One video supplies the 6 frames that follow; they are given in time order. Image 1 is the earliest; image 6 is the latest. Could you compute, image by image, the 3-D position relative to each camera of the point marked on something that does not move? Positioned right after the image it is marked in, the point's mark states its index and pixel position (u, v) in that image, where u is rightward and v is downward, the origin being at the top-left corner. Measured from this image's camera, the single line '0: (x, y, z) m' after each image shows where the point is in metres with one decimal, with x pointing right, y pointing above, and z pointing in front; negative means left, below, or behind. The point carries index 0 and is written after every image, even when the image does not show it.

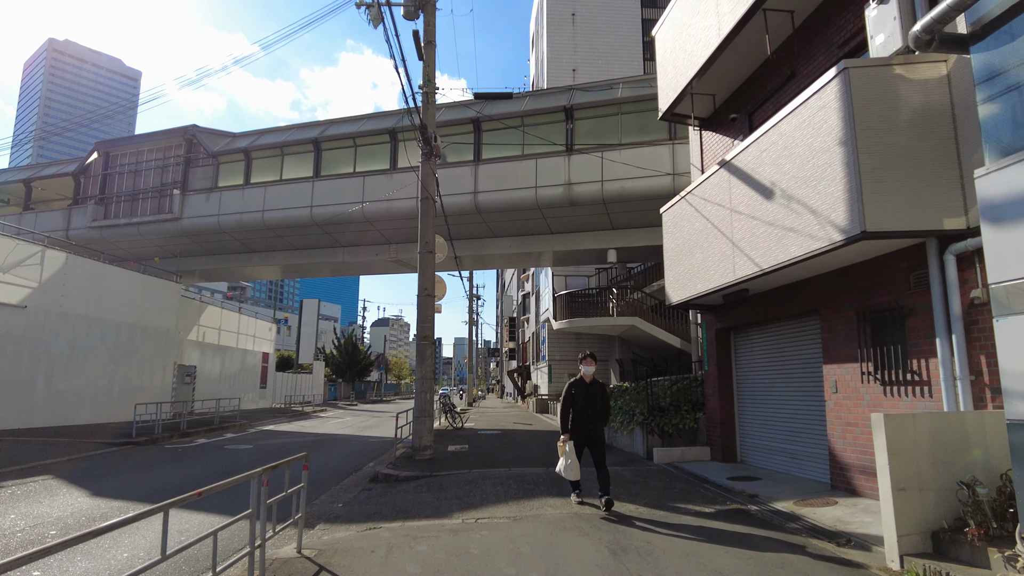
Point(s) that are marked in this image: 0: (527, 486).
0: (+0.2, -2.4, +7.7) m
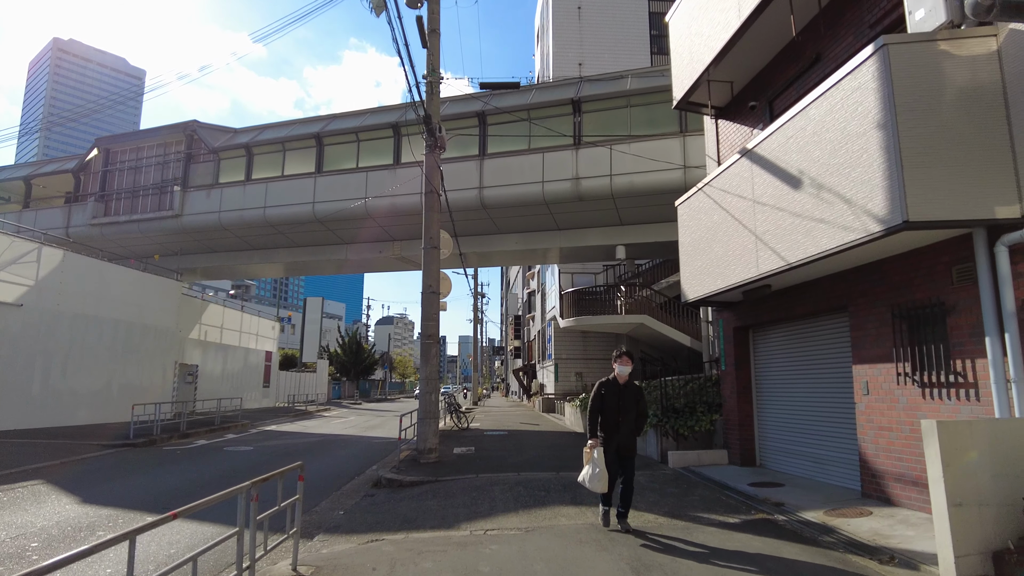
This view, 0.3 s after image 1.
0: (+0.3, -2.4, +7.3) m
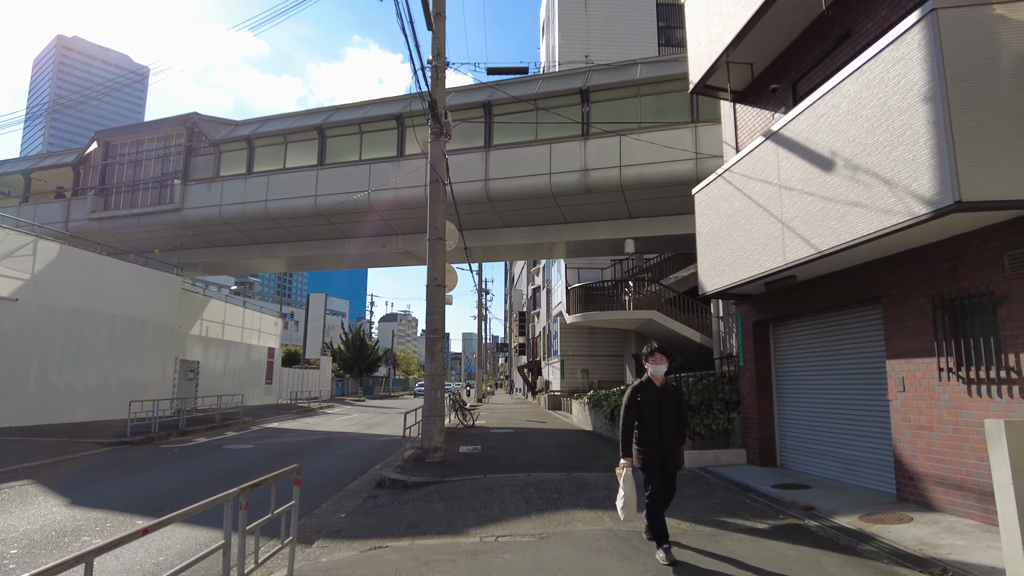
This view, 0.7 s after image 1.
0: (+0.4, -2.3, +7.0) m
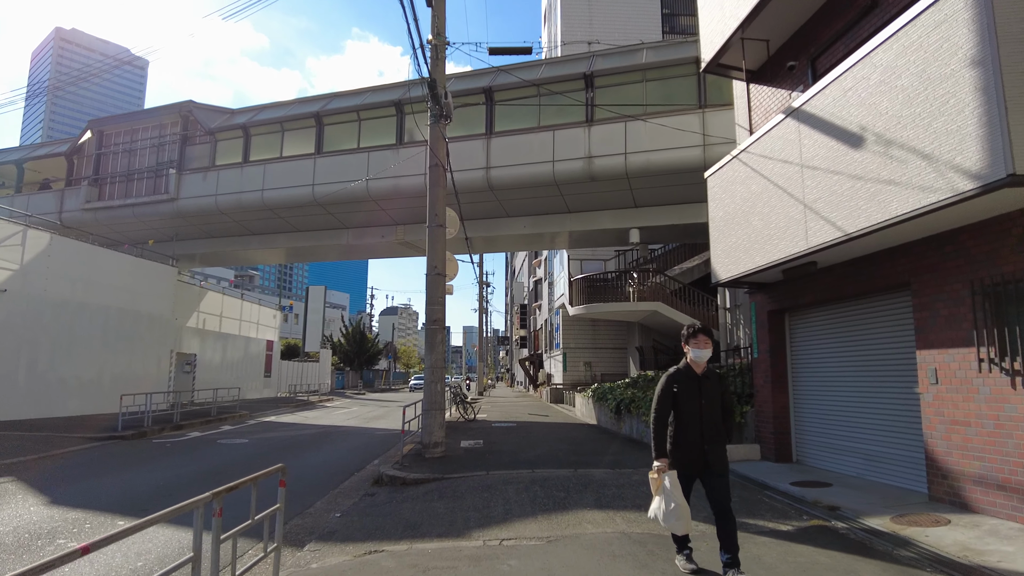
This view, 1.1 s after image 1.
0: (+0.5, -2.1, +6.6) m
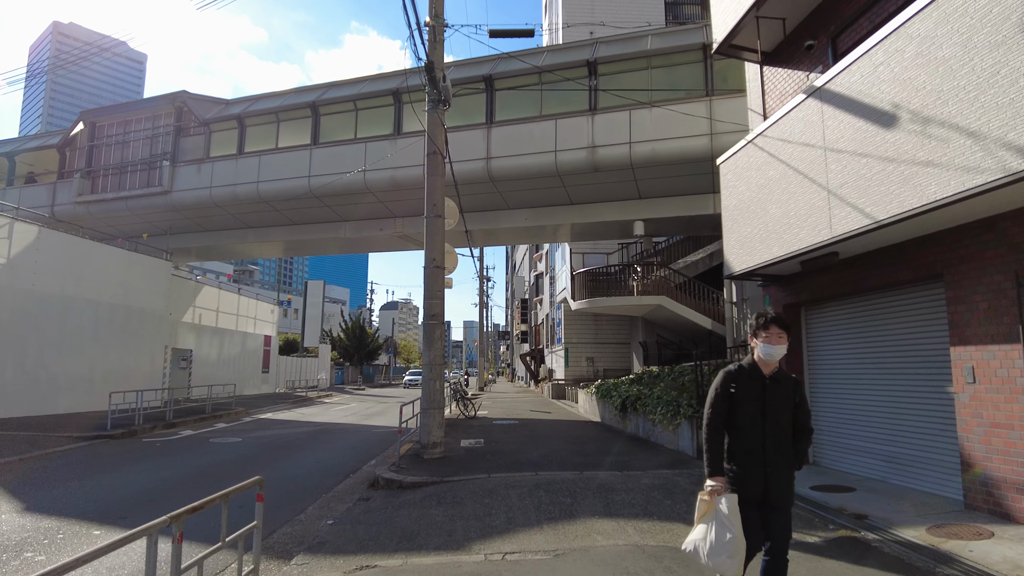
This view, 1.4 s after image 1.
0: (+0.5, -2.1, +6.2) m
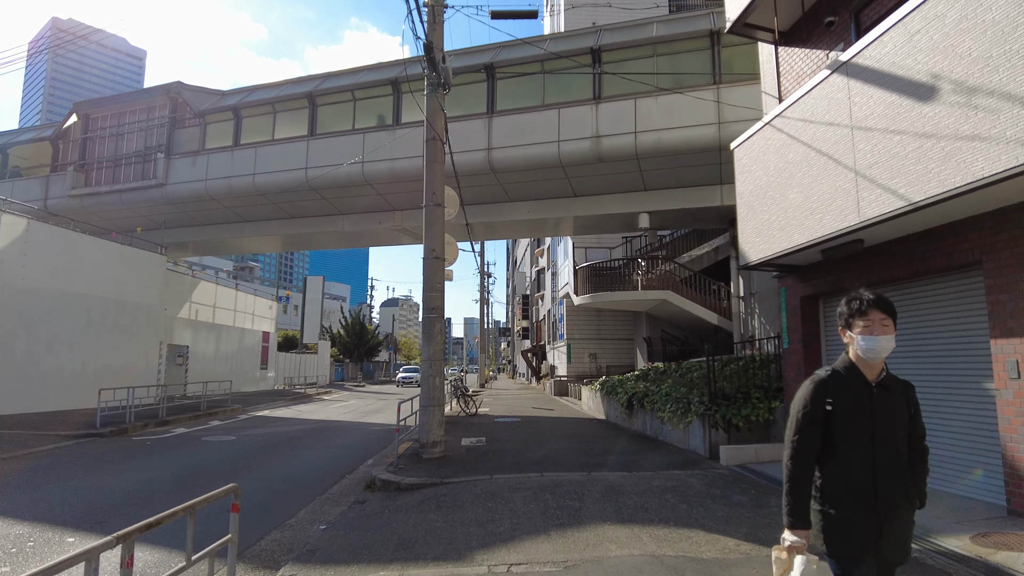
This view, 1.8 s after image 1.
0: (+0.5, -2.0, +5.8) m
